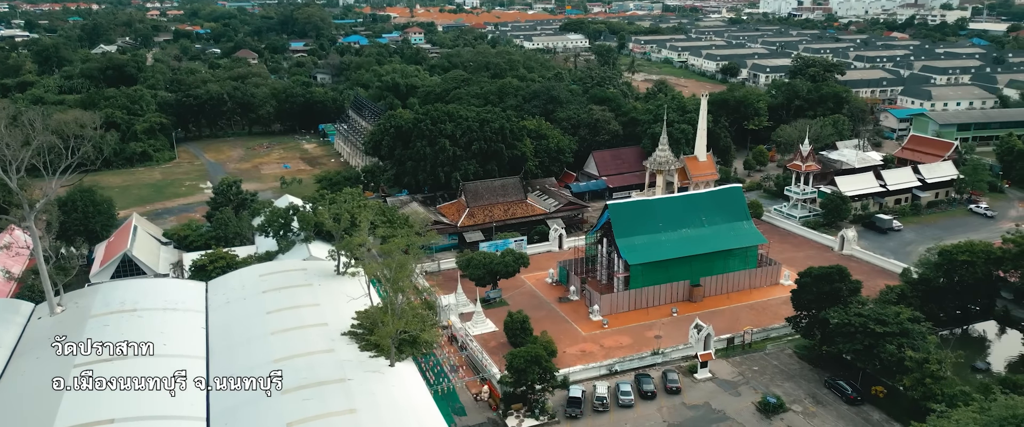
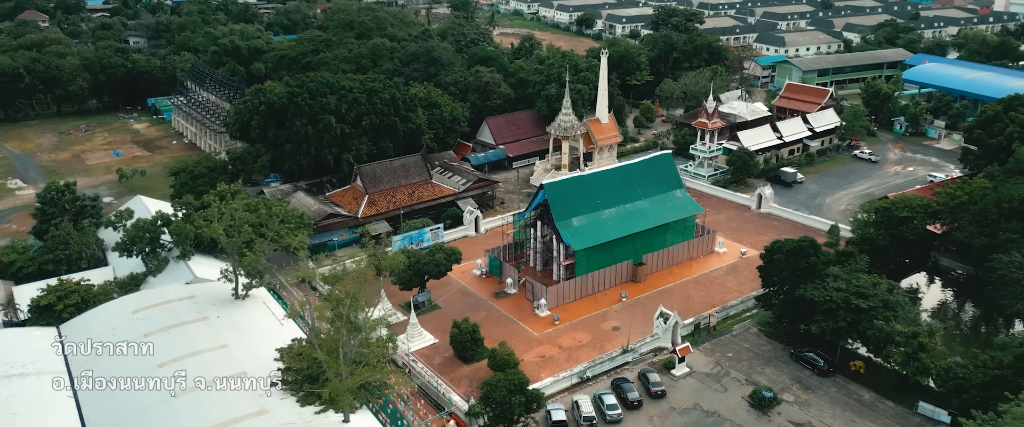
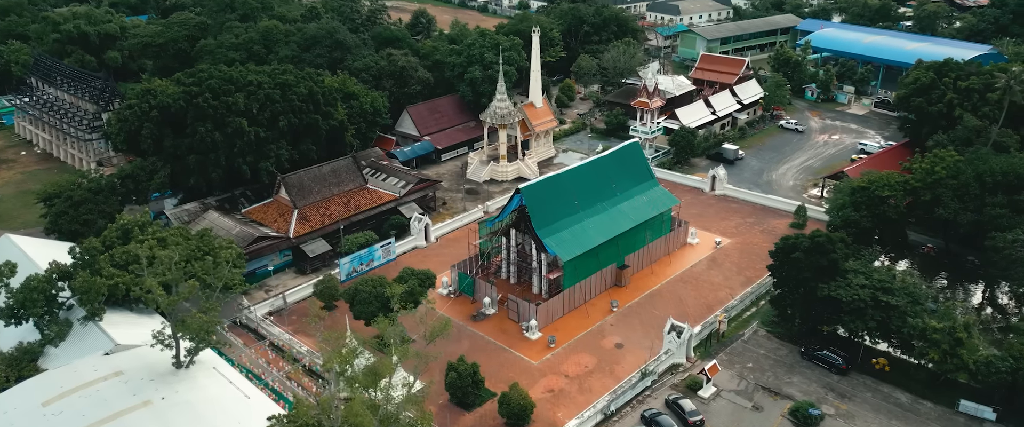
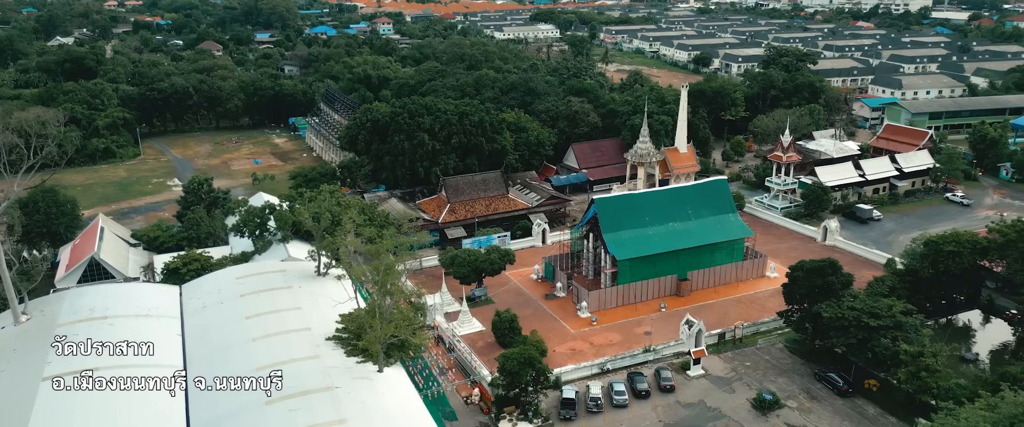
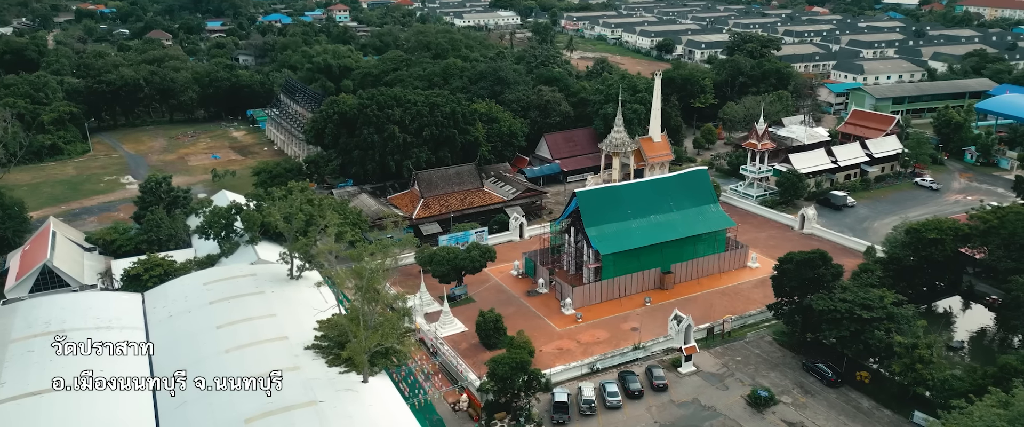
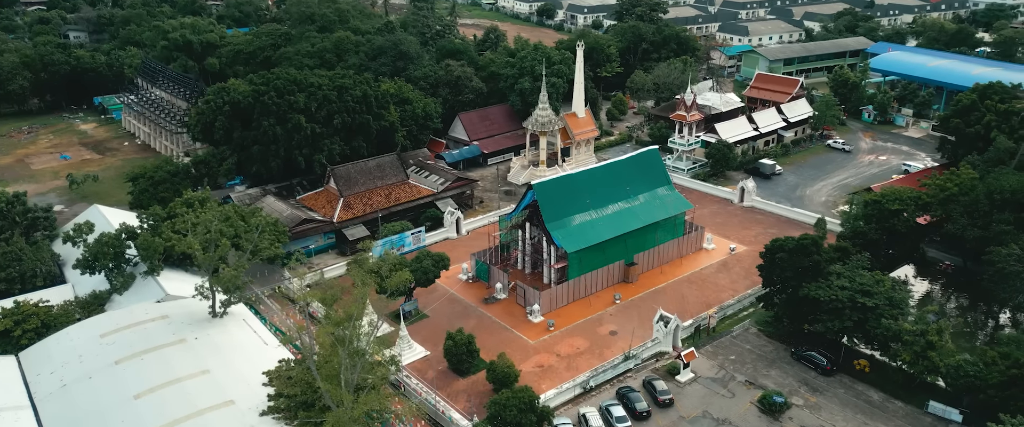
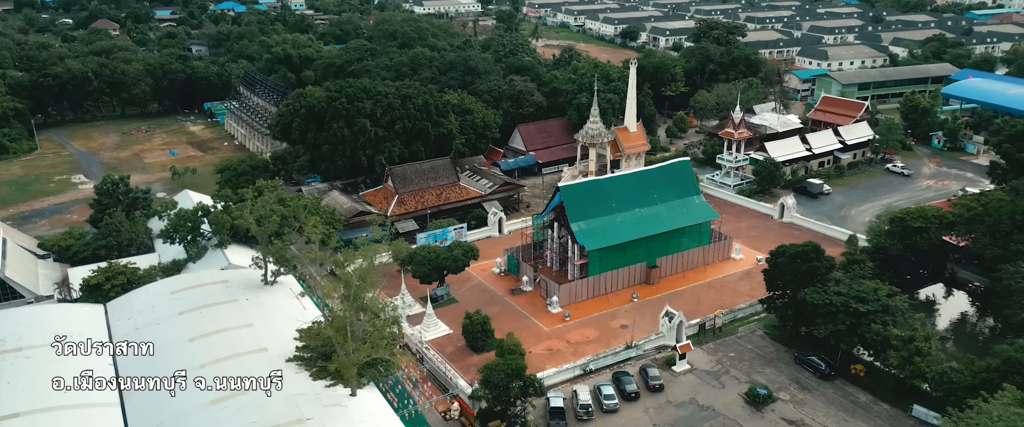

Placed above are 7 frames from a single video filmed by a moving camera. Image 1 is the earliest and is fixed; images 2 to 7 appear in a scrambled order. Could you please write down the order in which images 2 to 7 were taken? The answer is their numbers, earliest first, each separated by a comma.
4, 5, 7, 2, 6, 3
